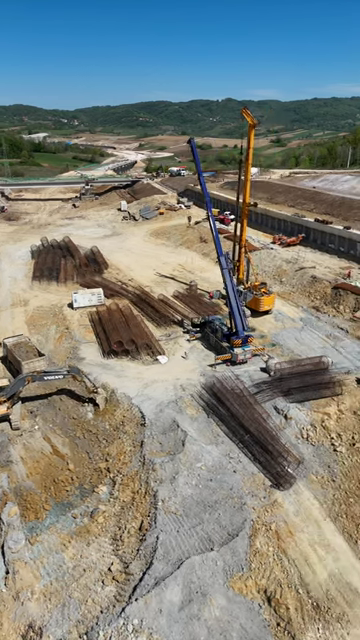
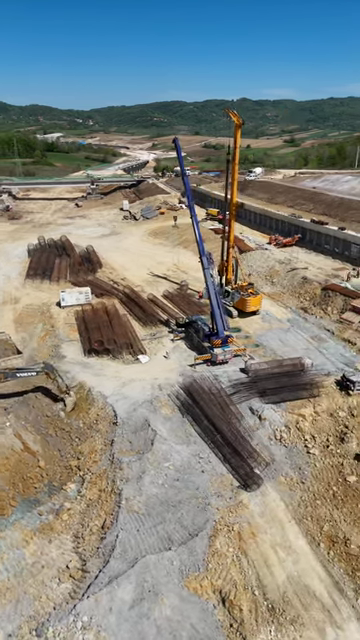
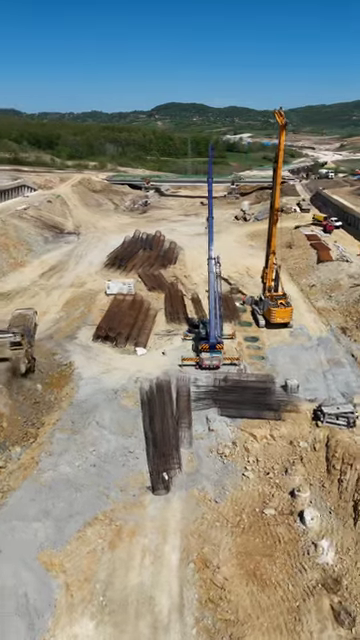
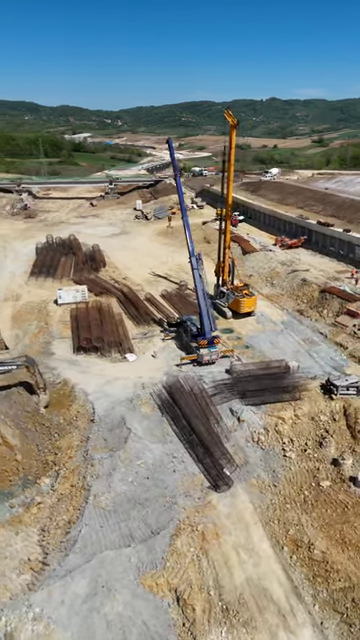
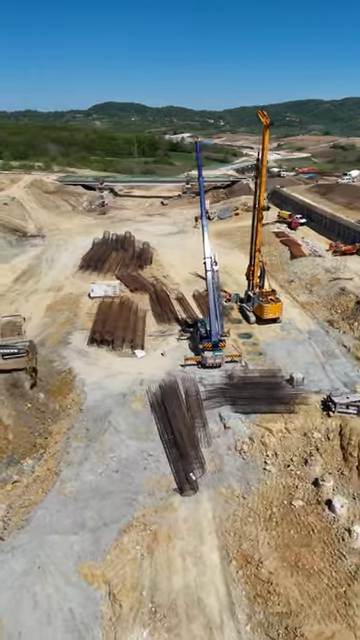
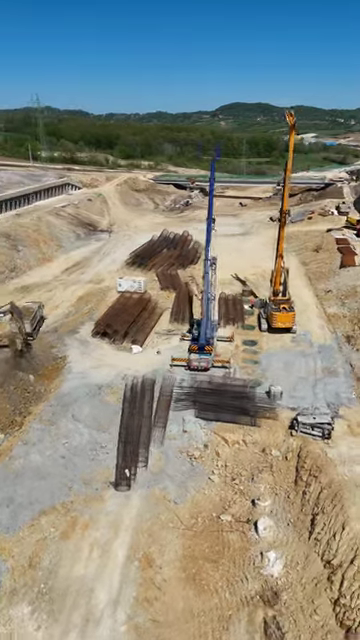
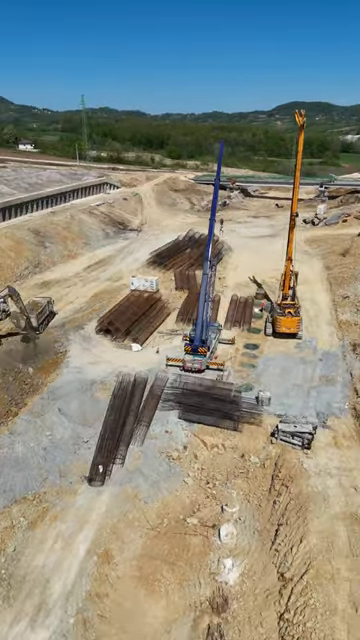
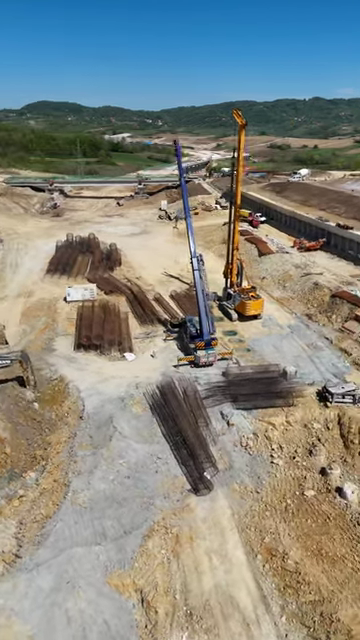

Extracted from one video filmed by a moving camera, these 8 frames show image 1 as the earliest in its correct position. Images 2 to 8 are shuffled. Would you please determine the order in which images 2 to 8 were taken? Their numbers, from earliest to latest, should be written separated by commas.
2, 4, 8, 5, 3, 6, 7
